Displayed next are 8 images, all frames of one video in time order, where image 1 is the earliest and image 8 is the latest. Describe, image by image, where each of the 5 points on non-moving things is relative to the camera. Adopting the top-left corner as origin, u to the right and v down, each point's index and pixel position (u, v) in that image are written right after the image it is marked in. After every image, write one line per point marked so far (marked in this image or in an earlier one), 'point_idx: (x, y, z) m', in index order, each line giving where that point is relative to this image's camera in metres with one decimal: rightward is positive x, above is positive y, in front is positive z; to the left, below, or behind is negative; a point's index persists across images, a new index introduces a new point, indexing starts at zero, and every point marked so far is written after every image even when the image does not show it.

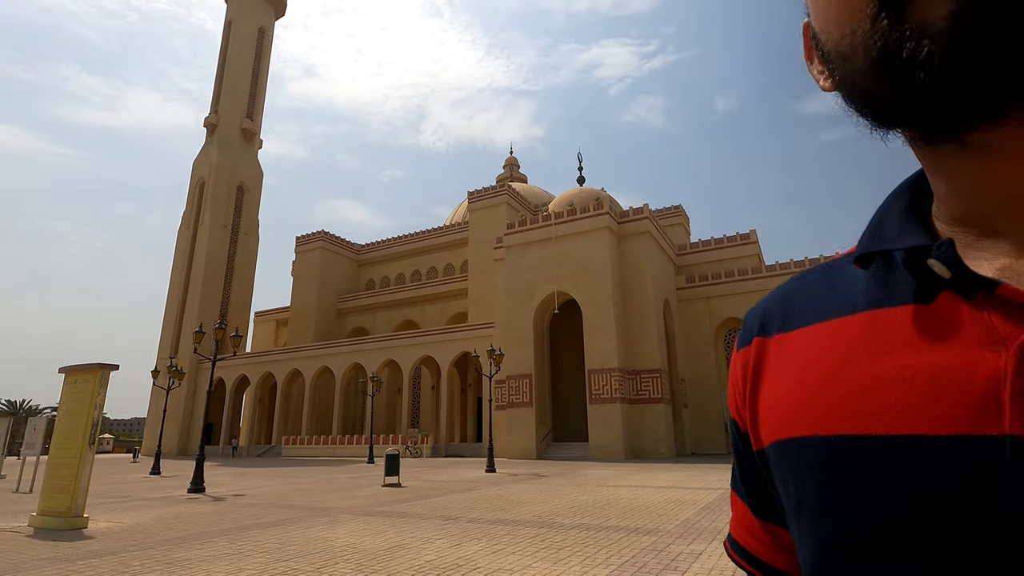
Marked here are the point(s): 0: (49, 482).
0: (-4.7, -2.0, +5.9) m
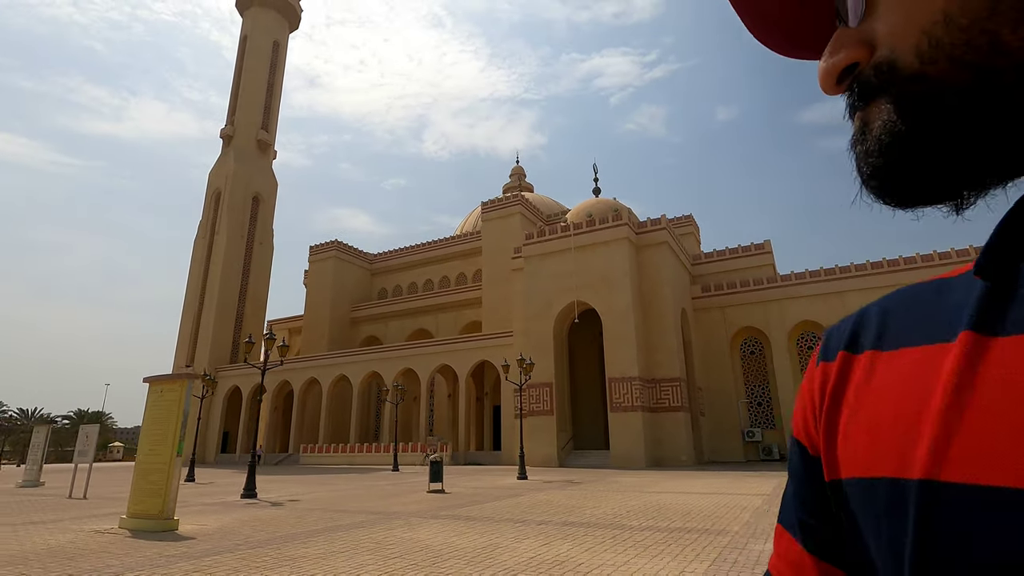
0: (-4.0, -2.1, +6.2) m
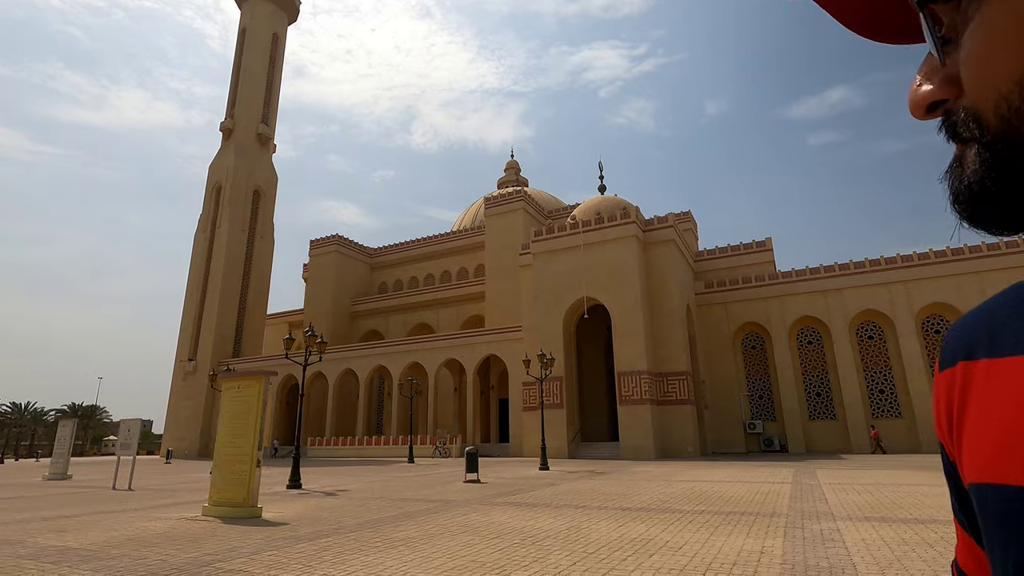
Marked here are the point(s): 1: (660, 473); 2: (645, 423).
0: (-3.3, -2.2, +6.6) m
1: (+3.1, -3.8, +11.9) m
2: (+4.4, -4.5, +19.0) m
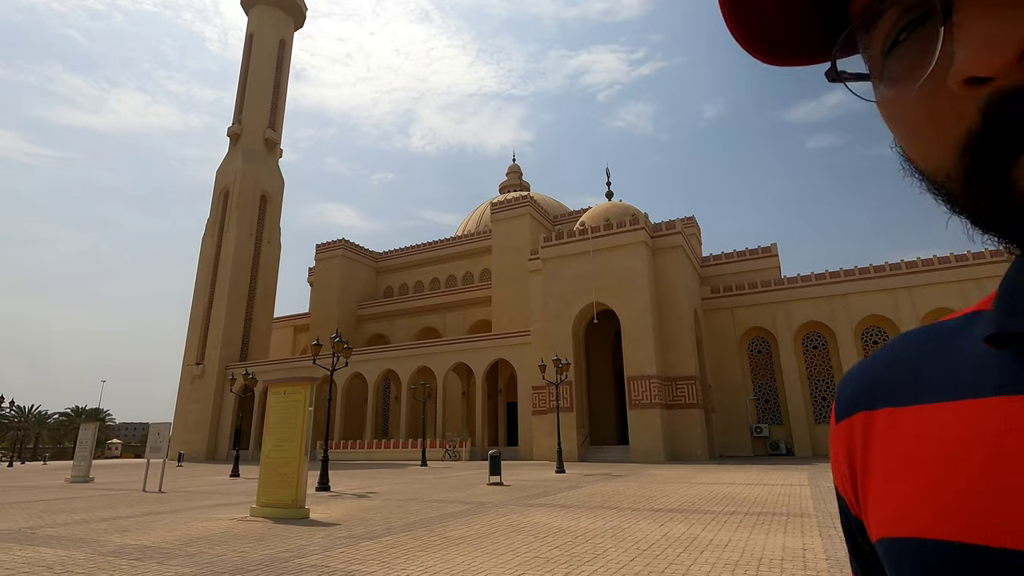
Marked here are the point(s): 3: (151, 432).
0: (-2.9, -2.3, +6.9) m
1: (+3.5, -4.0, +12.1) m
2: (+4.8, -4.7, +19.3) m
3: (-7.4, -2.9, +11.7) m
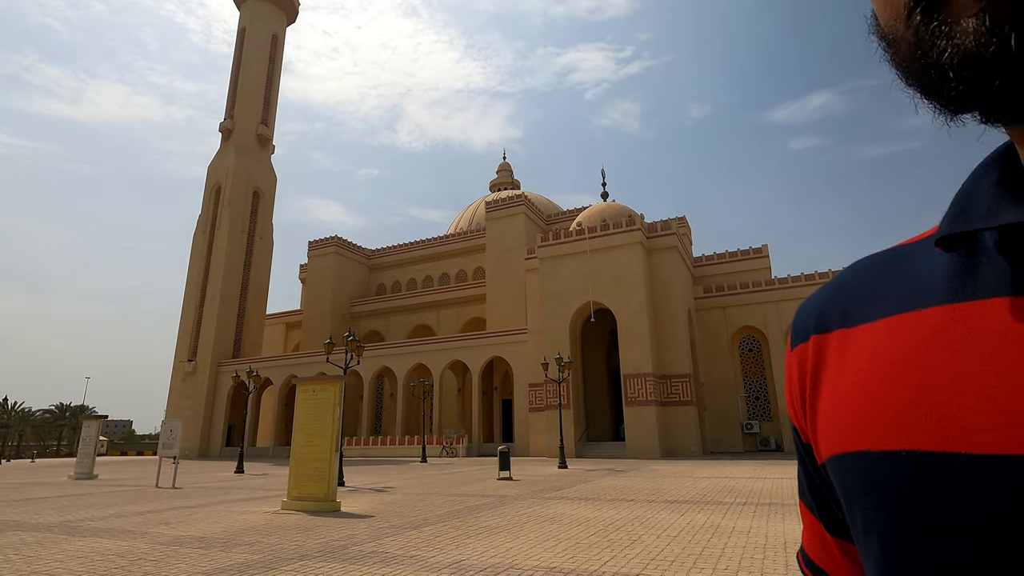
0: (-2.6, -2.3, +7.1) m
1: (+3.6, -4.0, +12.6) m
2: (+4.7, -4.7, +19.7) m
3: (-7.2, -2.9, +11.9) m
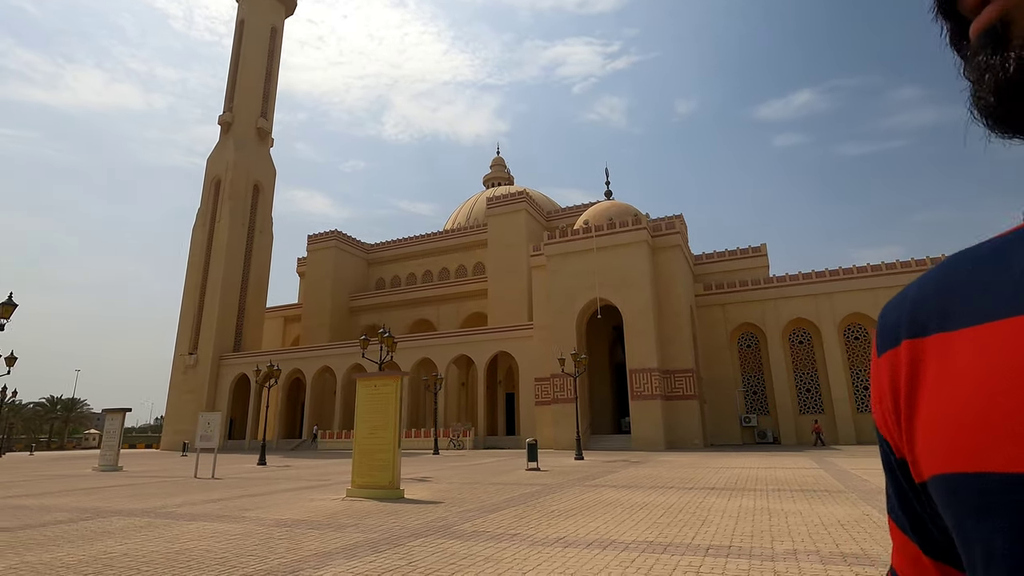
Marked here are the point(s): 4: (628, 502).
0: (-1.9, -2.3, +7.6) m
1: (+4.1, -4.0, +13.2) m
2: (+5.1, -4.6, +20.4) m
3: (-6.7, -2.8, +12.2) m
4: (+1.3, -2.5, +6.6) m
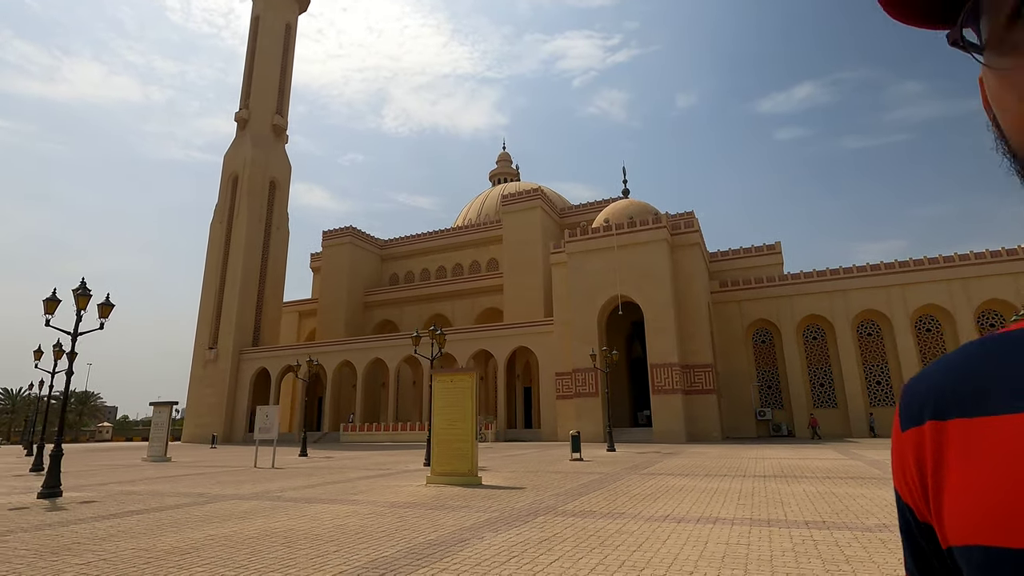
0: (-0.9, -2.3, +8.2) m
1: (+5.1, -4.0, +13.8) m
2: (+6.0, -4.5, +21.0) m
3: (-5.7, -2.8, +12.8) m
4: (+2.3, -2.5, +7.2) m
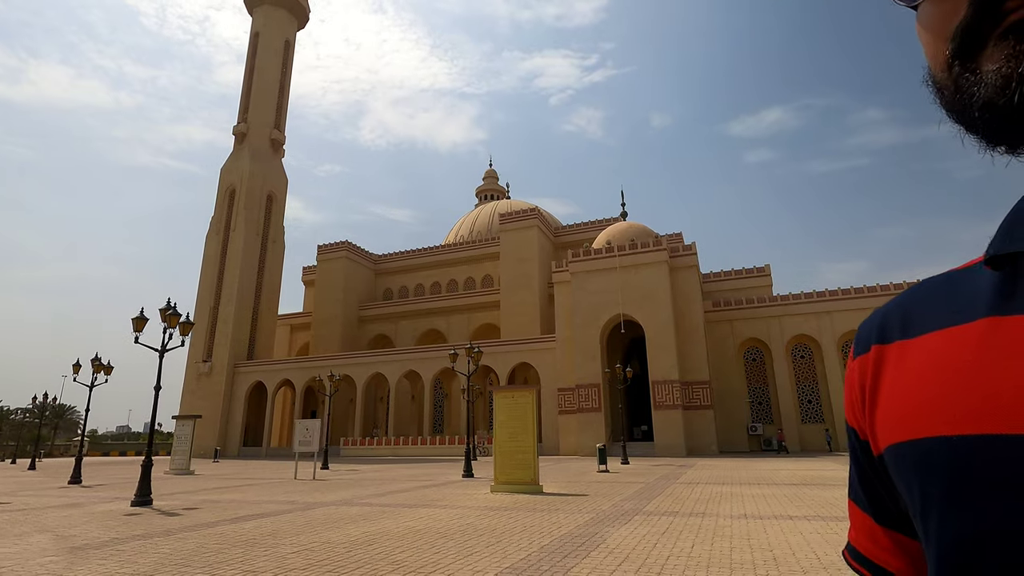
0: (0.0, -2.7, +8.9) m
1: (+5.7, -4.6, +14.8) m
2: (+6.3, -5.3, +22.0) m
3: (-5.0, -3.2, +13.3) m
4: (+3.2, -2.9, +8.0) m
